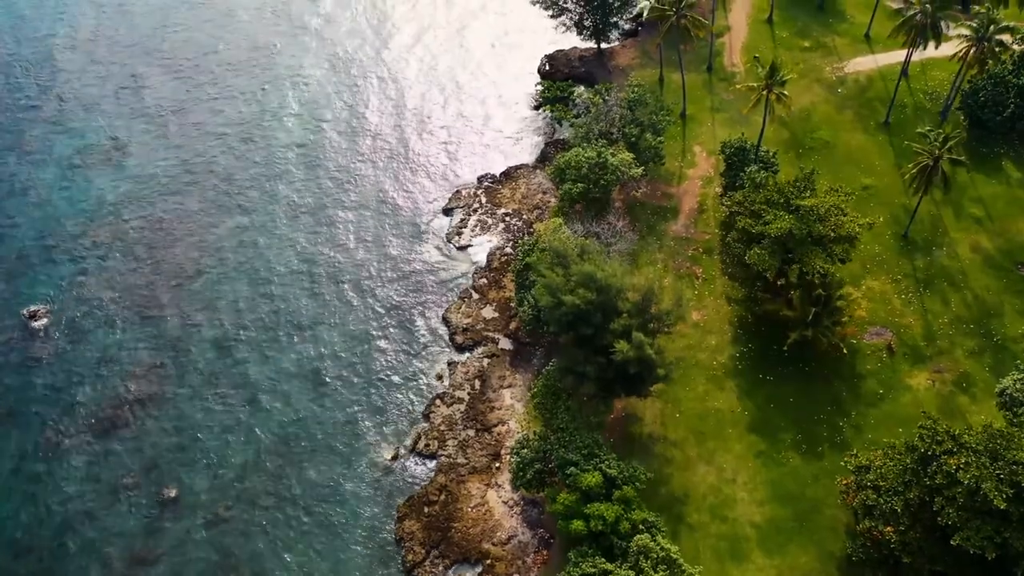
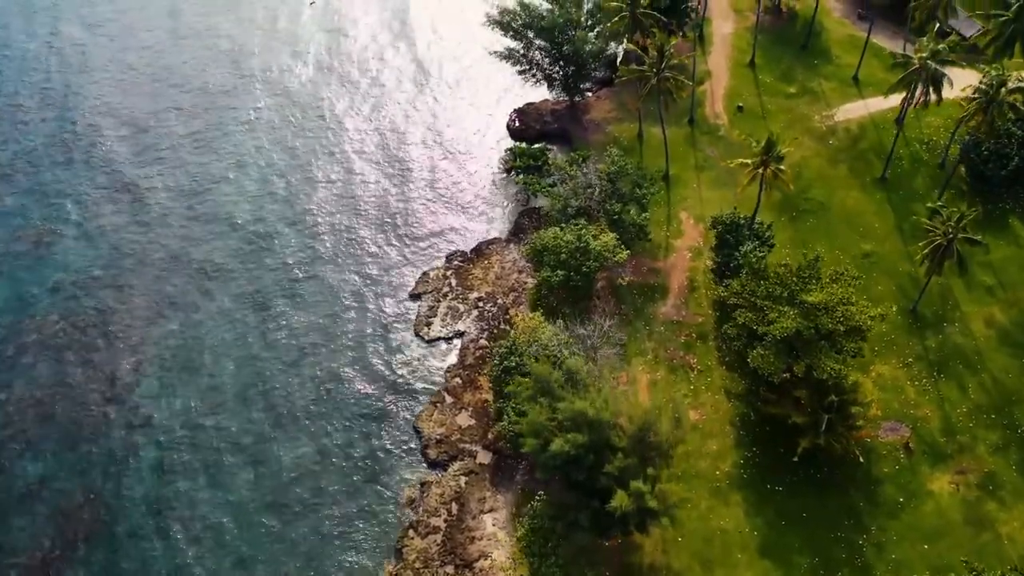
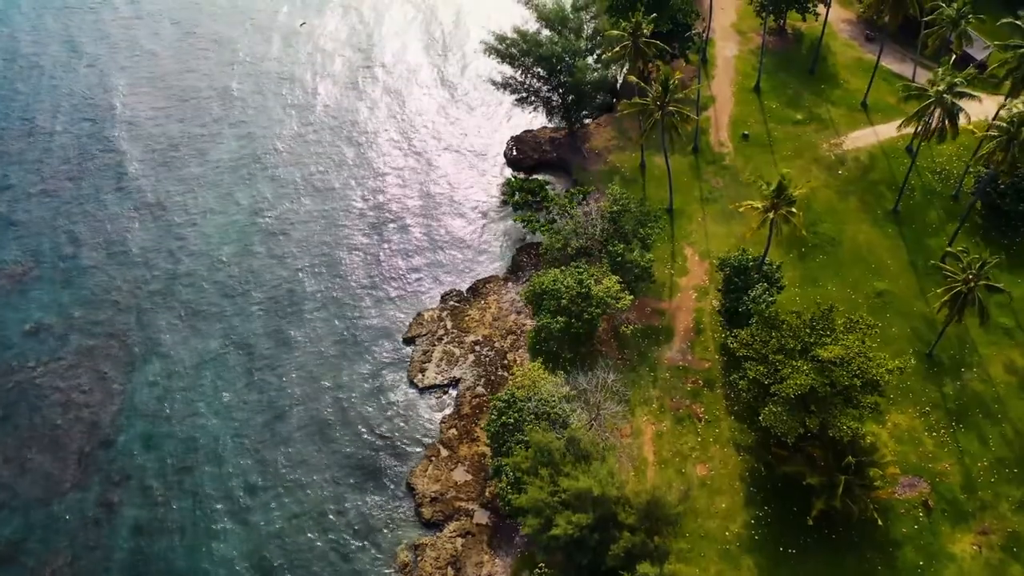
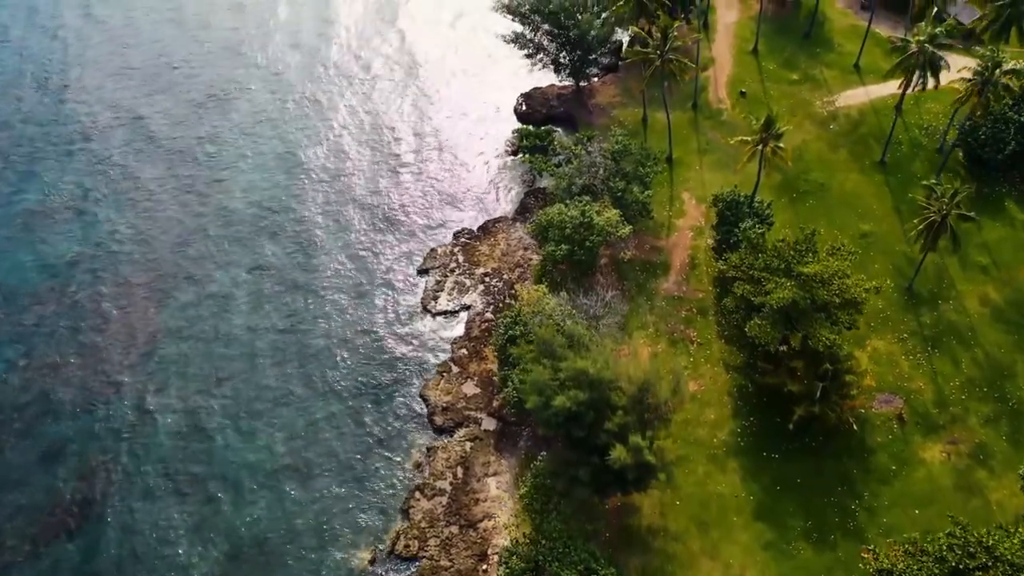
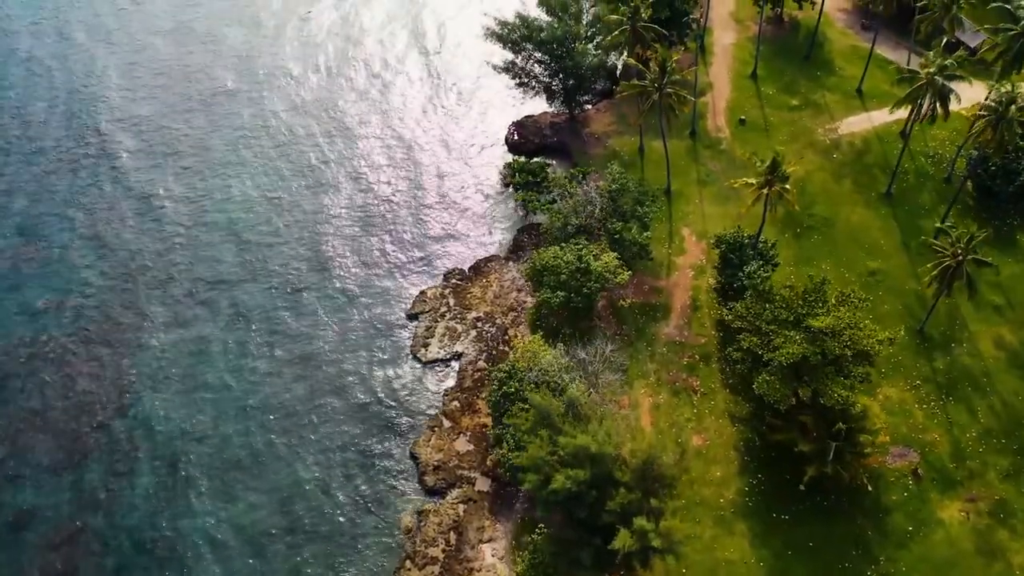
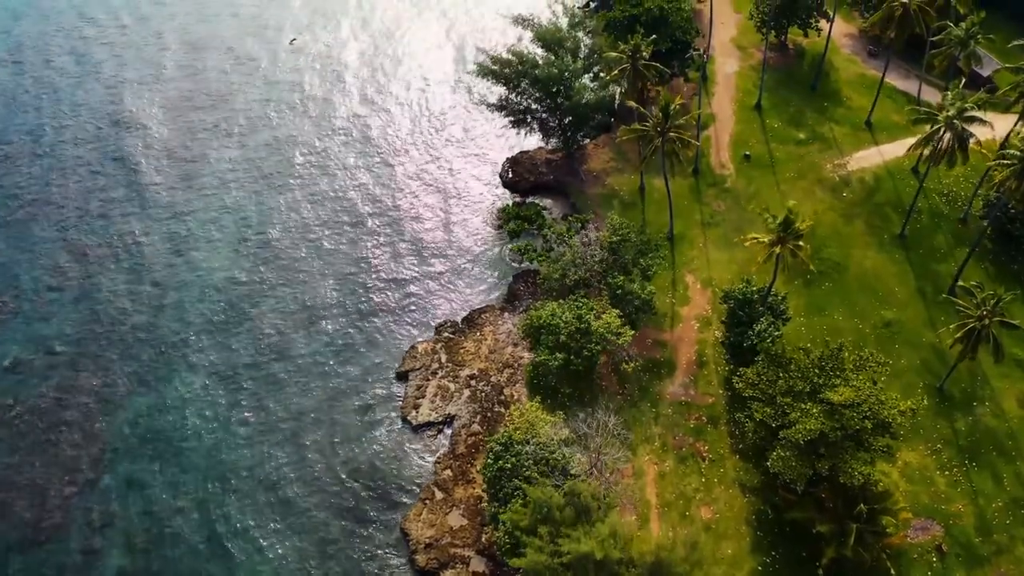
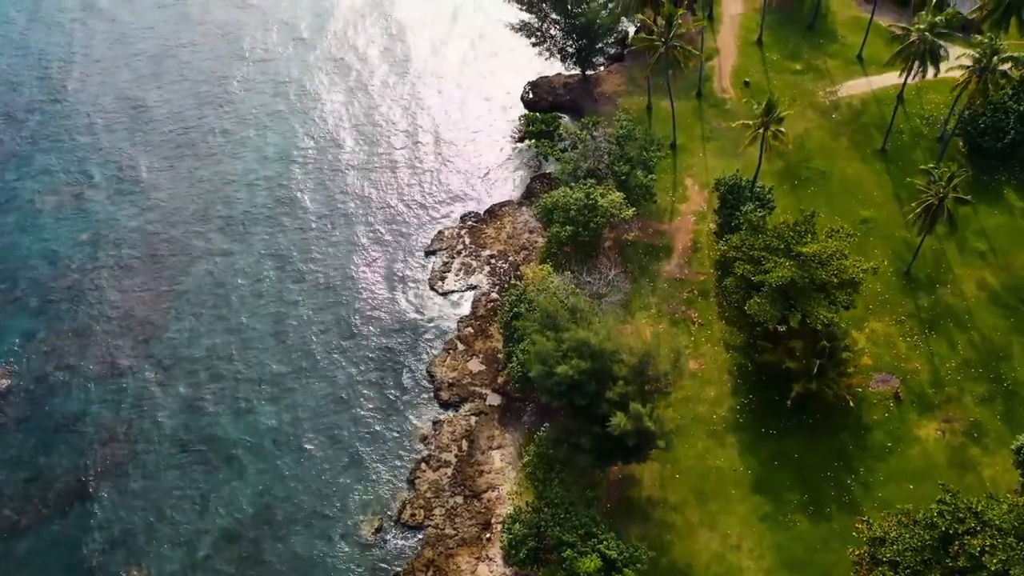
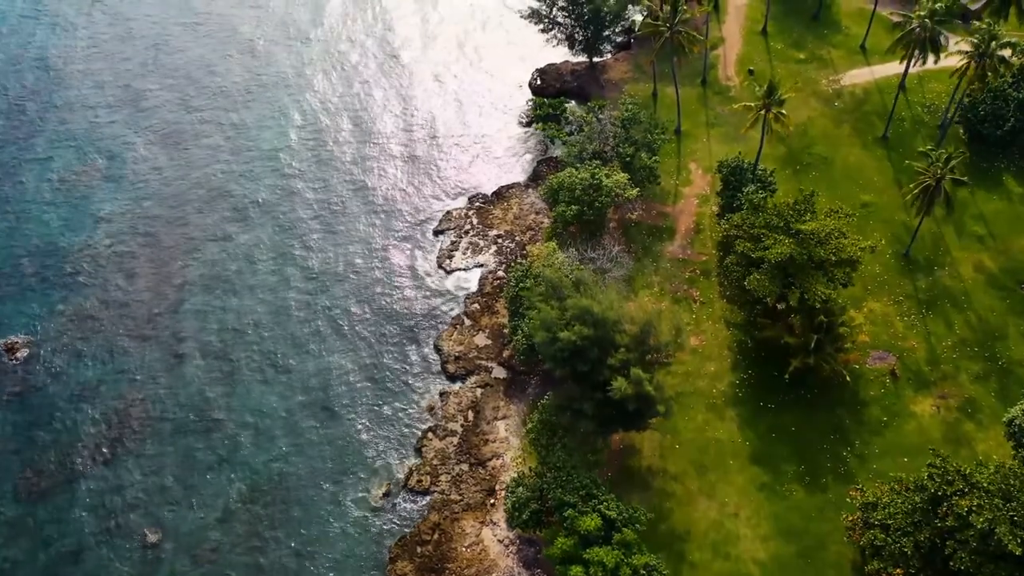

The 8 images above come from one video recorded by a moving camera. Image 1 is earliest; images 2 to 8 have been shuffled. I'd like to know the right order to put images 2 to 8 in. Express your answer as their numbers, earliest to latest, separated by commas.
8, 7, 4, 2, 5, 3, 6
